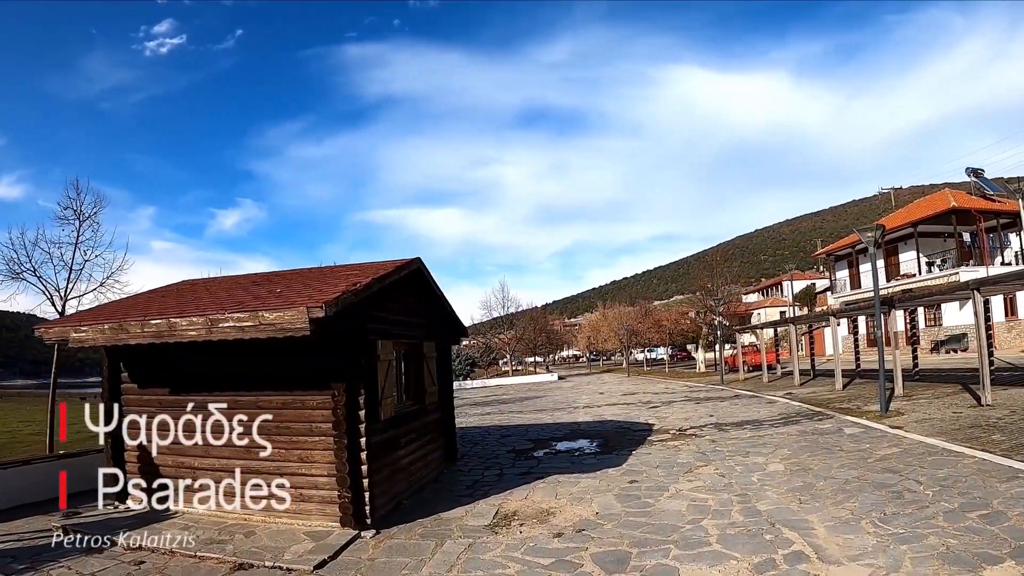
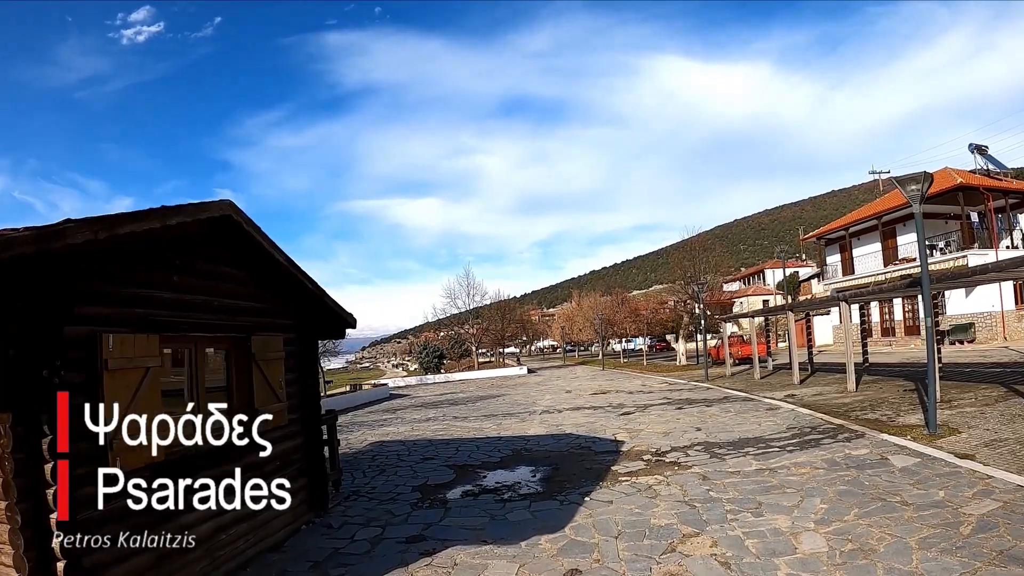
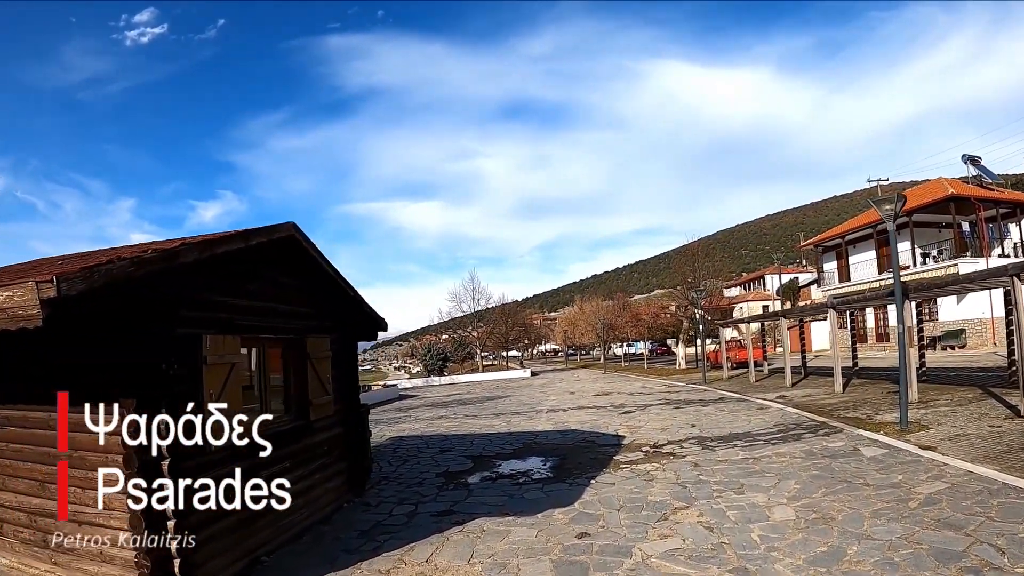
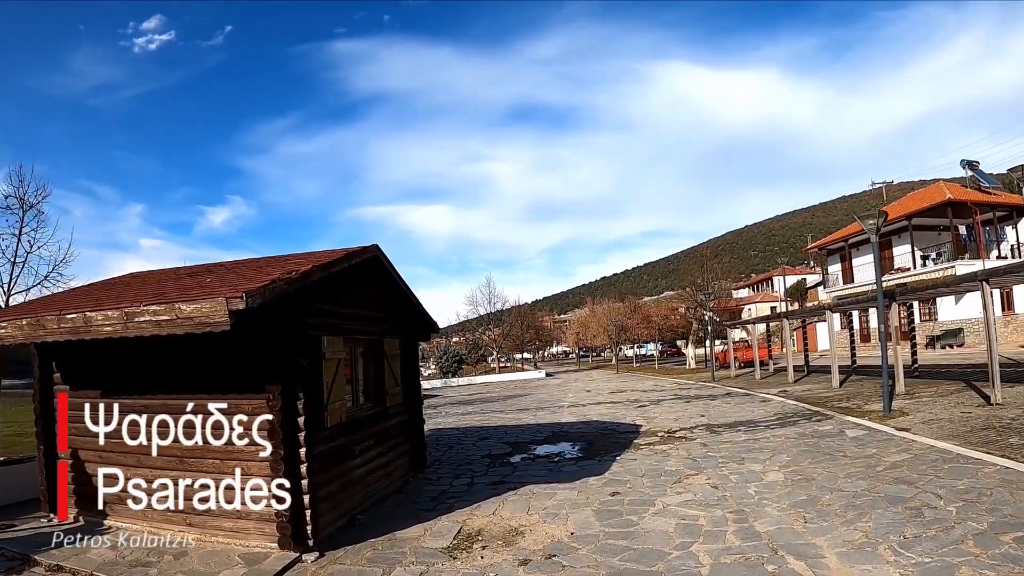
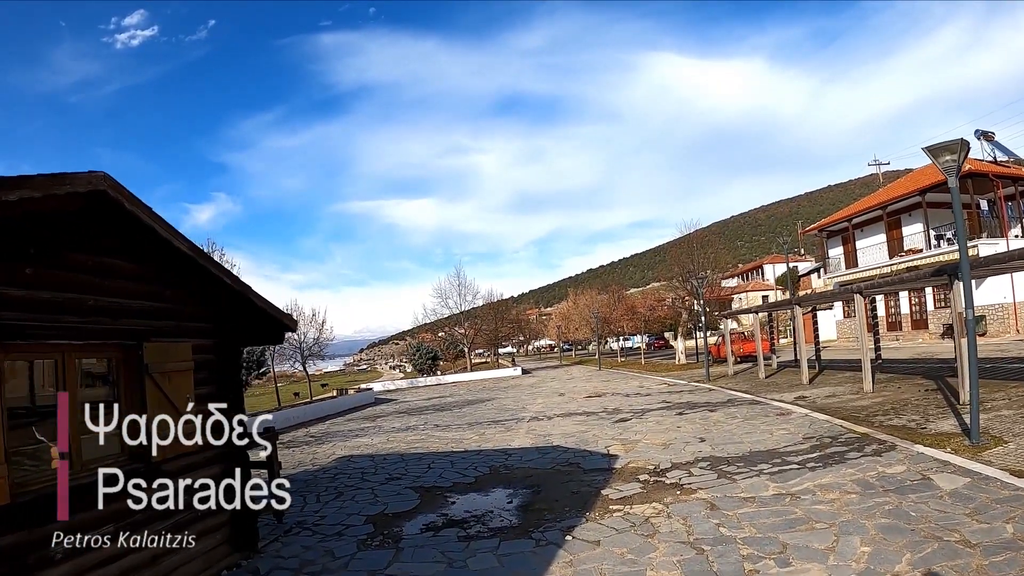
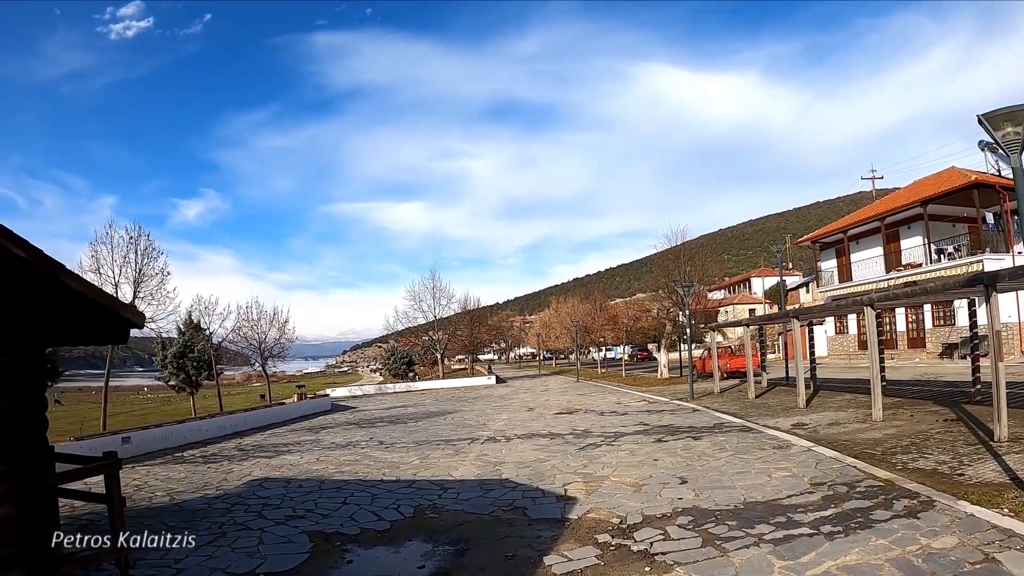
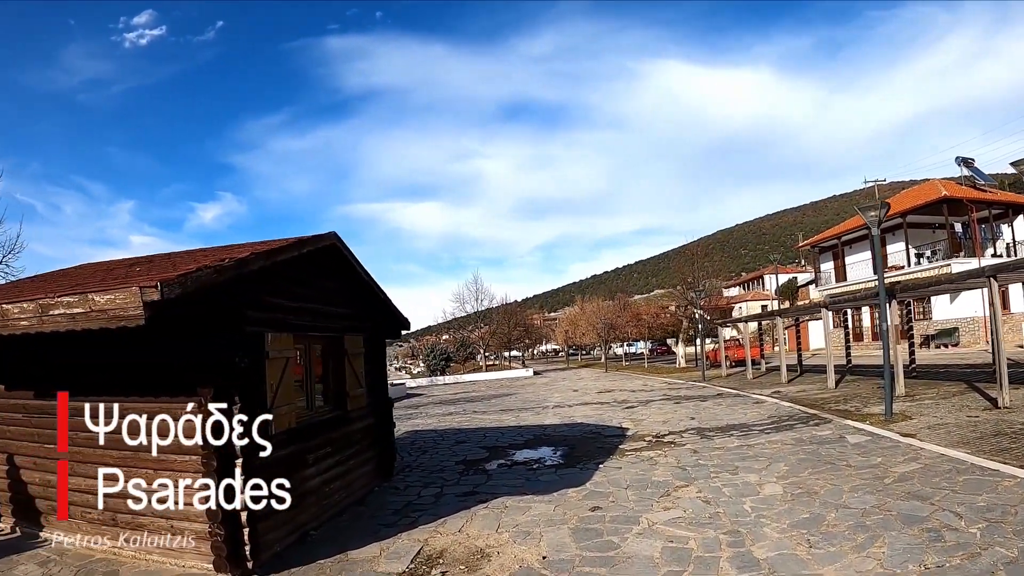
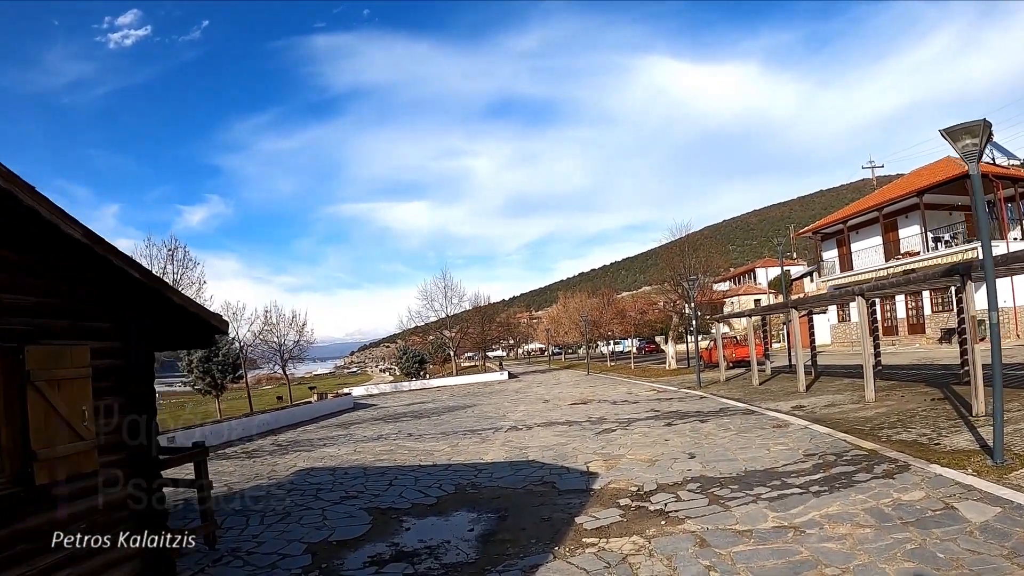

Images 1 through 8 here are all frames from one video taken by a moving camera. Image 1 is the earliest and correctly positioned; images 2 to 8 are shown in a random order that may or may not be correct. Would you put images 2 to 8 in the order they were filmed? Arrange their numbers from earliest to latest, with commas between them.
4, 7, 3, 2, 5, 8, 6
